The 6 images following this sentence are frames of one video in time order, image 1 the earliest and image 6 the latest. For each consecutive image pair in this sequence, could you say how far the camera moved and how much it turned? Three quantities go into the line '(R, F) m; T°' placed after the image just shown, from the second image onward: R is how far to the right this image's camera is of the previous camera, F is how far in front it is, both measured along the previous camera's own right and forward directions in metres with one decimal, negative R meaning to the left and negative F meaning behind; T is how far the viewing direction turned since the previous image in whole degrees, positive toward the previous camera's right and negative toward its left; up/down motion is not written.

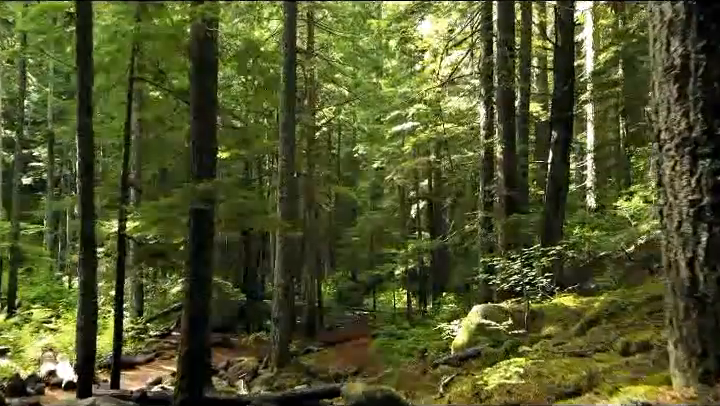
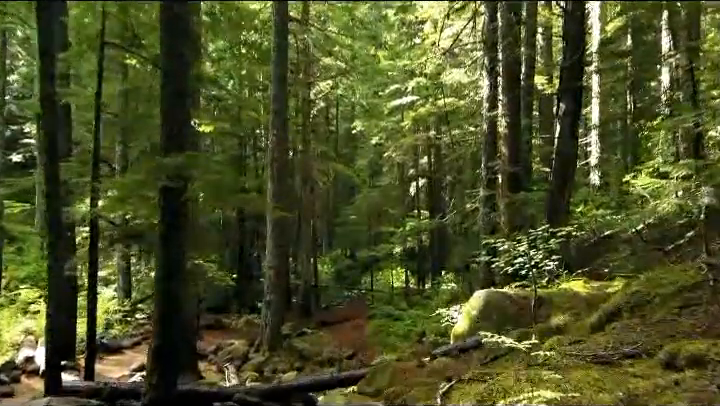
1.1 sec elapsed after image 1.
(+0.1, +0.8) m; 0°
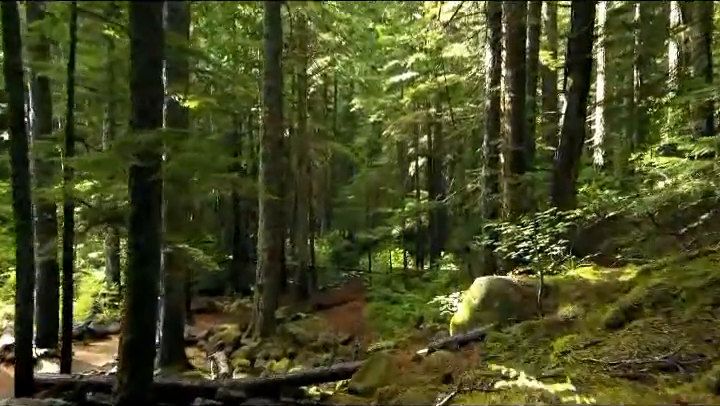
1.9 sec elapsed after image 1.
(+0.1, +0.6) m; 0°
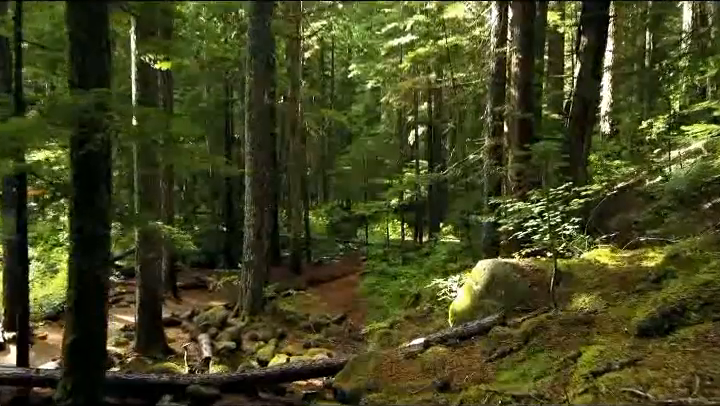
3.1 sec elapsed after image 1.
(+0.2, +1.0) m; 0°
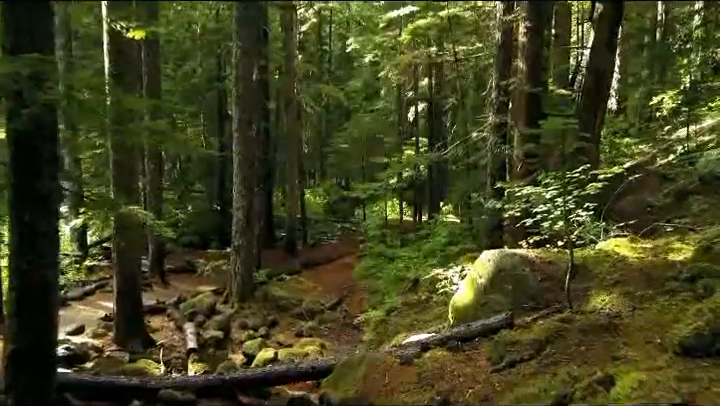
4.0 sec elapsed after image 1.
(+0.1, +0.8) m; 0°
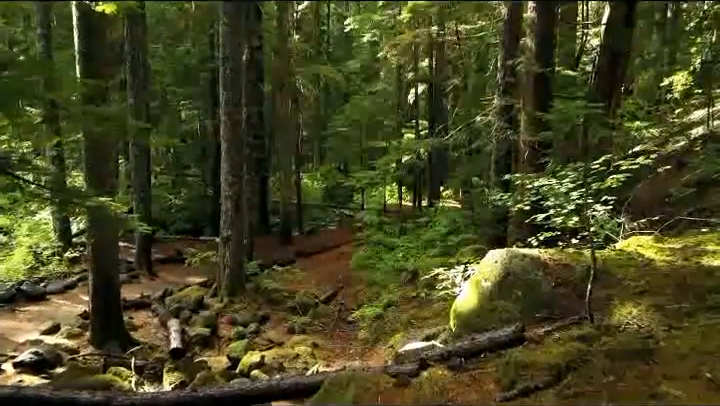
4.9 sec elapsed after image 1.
(+0.1, +0.8) m; 0°
